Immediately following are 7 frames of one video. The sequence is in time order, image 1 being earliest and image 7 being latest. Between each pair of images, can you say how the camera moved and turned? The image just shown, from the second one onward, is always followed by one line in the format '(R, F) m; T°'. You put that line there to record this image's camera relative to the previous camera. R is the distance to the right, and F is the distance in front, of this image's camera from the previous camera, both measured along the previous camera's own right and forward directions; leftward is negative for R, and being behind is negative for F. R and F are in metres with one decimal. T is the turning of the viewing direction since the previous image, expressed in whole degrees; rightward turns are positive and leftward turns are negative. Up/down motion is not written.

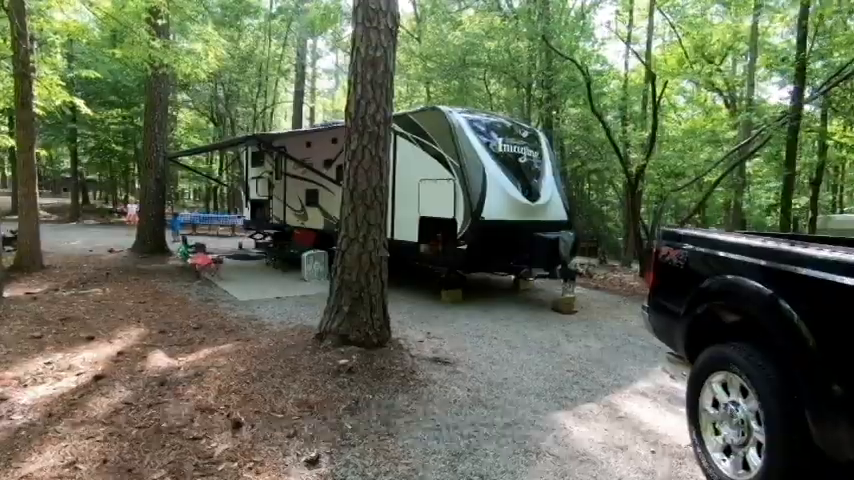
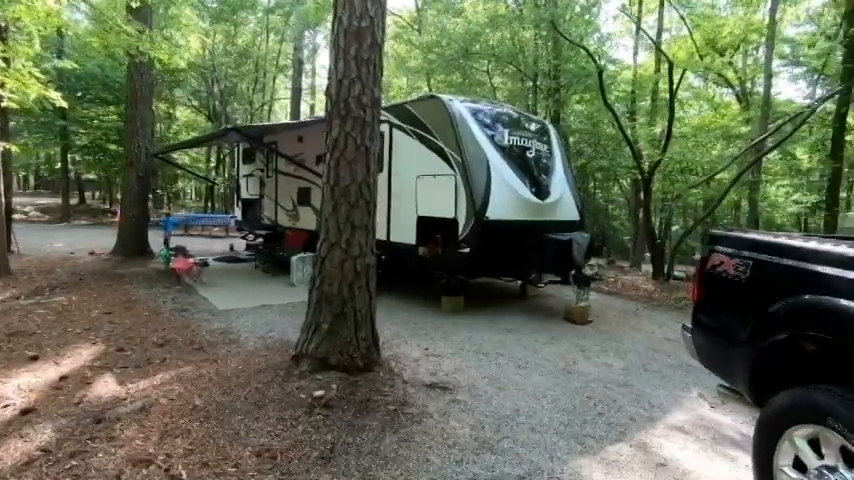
(+0.1, +0.7) m; 0°
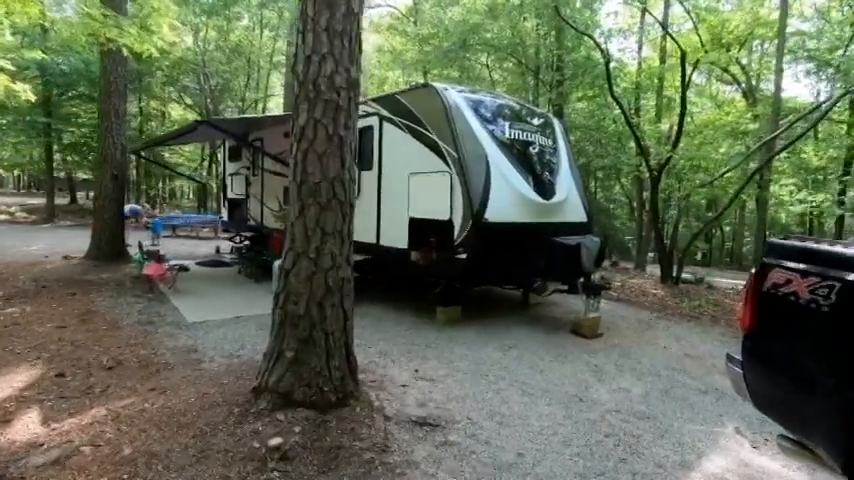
(+0.1, +0.6) m; 0°
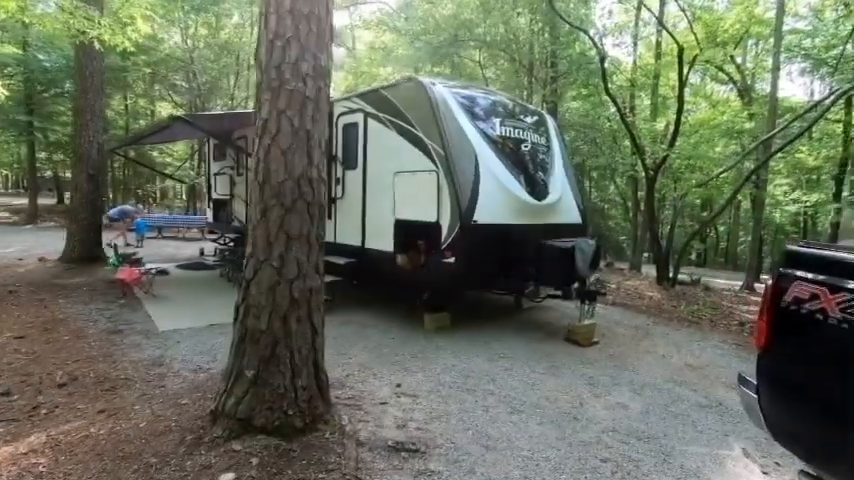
(+0.1, +0.3) m; +1°
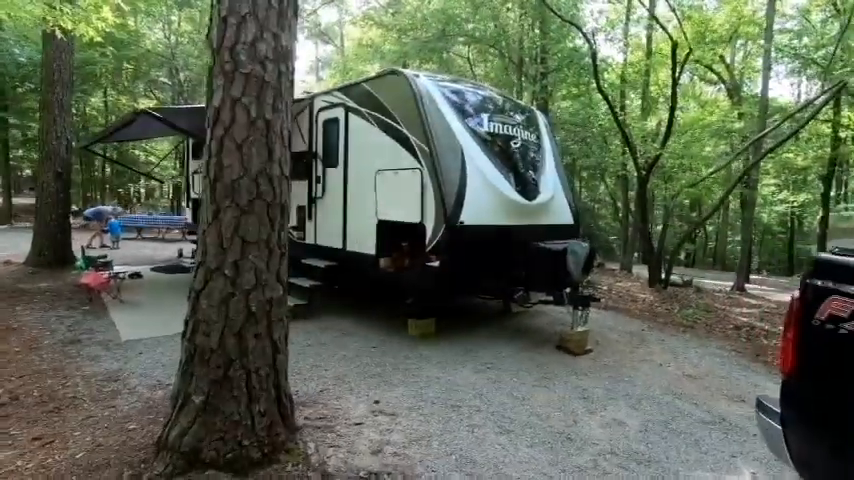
(+0.1, +0.3) m; +1°
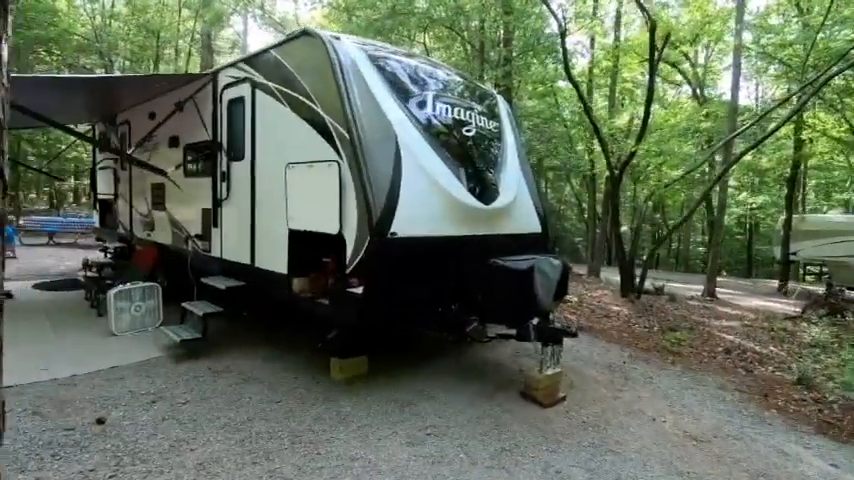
(+0.4, +1.2) m; +4°
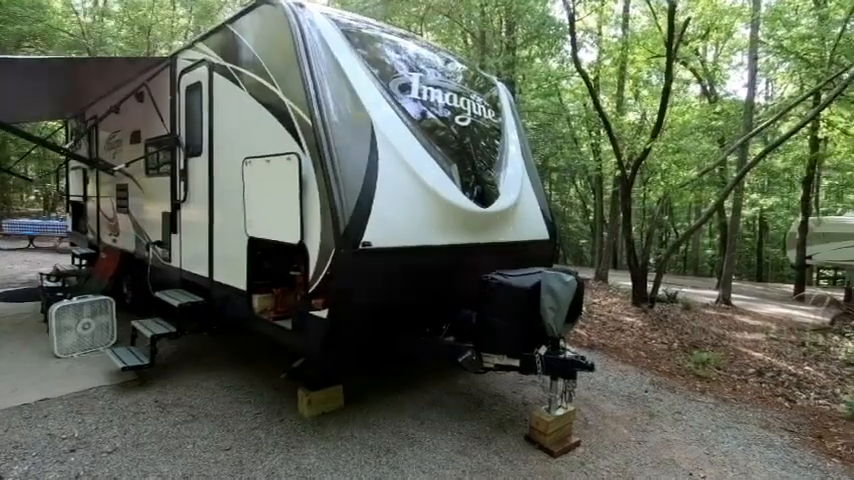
(+0.1, +0.7) m; 0°
